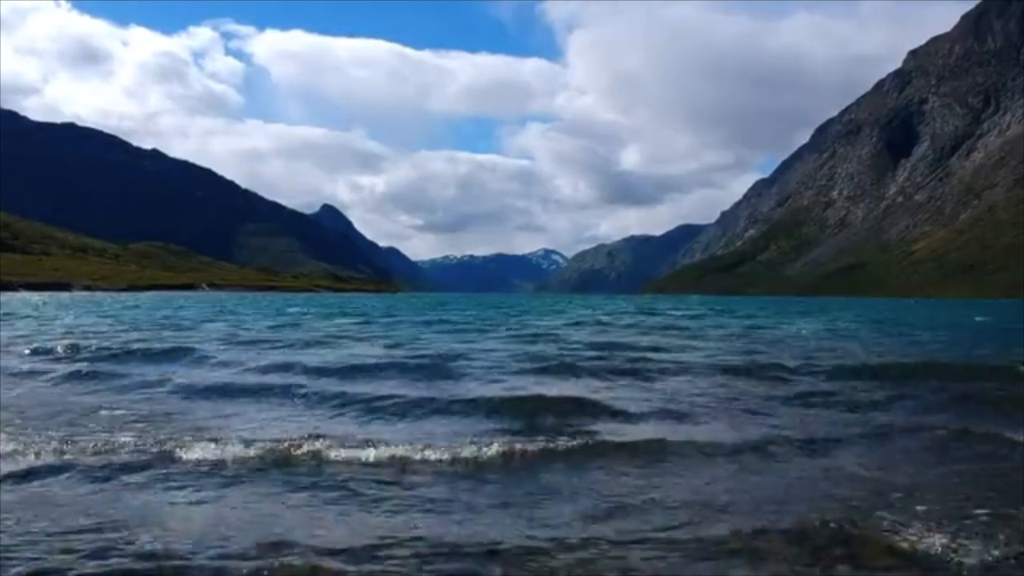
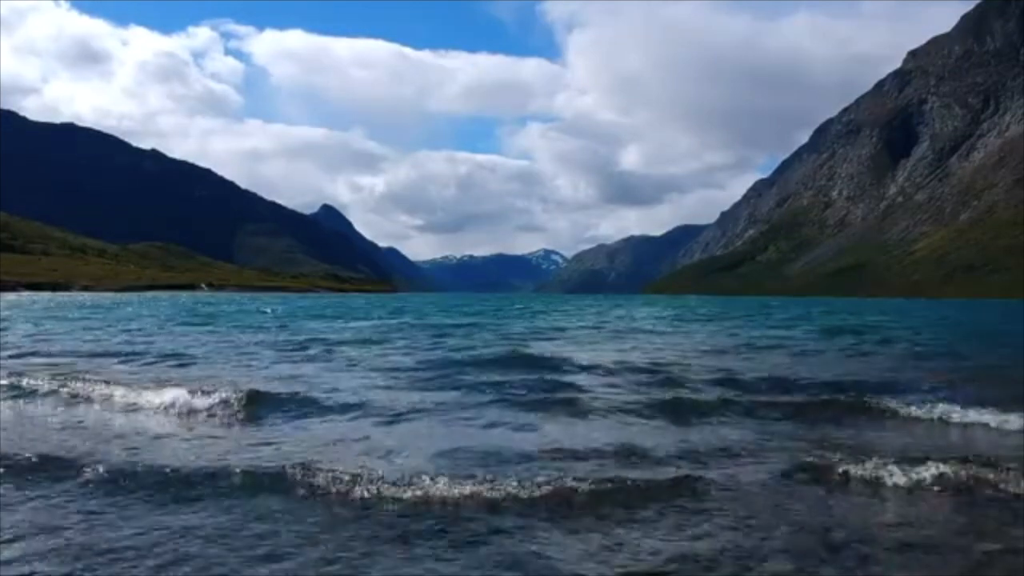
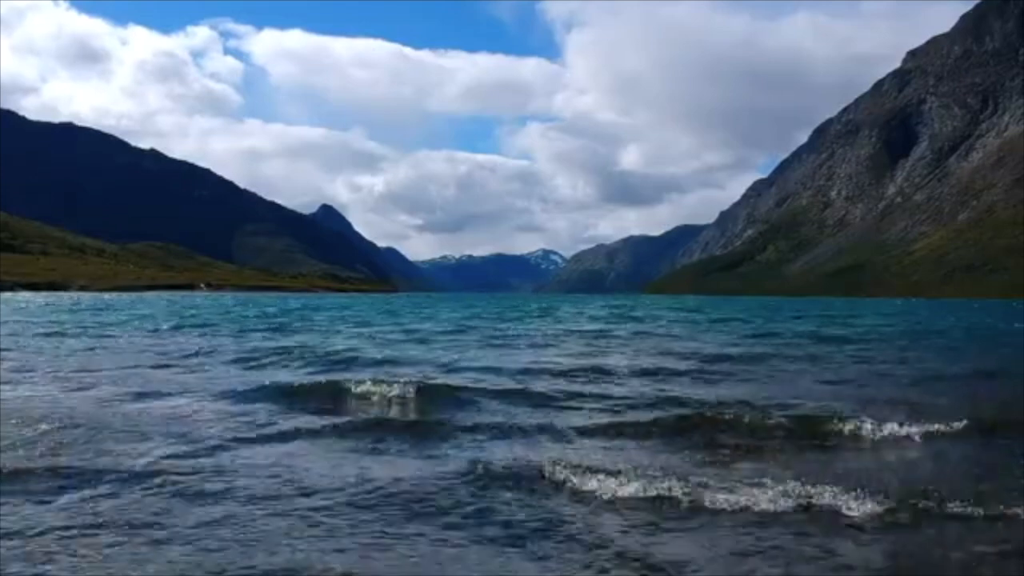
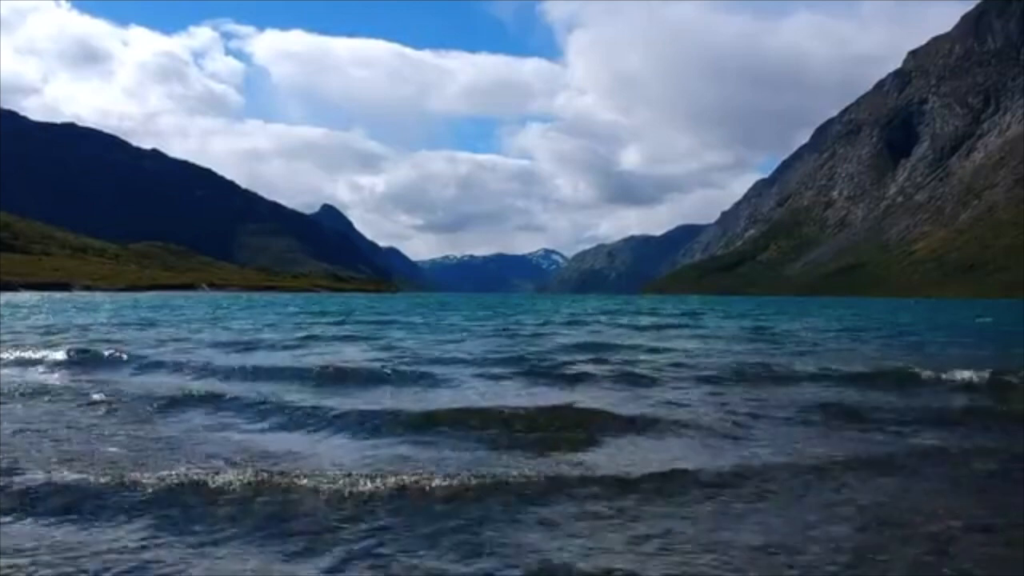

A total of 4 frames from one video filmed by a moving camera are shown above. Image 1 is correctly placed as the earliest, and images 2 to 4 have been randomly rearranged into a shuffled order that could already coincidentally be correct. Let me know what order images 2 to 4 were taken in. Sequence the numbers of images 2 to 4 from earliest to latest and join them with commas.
4, 2, 3
